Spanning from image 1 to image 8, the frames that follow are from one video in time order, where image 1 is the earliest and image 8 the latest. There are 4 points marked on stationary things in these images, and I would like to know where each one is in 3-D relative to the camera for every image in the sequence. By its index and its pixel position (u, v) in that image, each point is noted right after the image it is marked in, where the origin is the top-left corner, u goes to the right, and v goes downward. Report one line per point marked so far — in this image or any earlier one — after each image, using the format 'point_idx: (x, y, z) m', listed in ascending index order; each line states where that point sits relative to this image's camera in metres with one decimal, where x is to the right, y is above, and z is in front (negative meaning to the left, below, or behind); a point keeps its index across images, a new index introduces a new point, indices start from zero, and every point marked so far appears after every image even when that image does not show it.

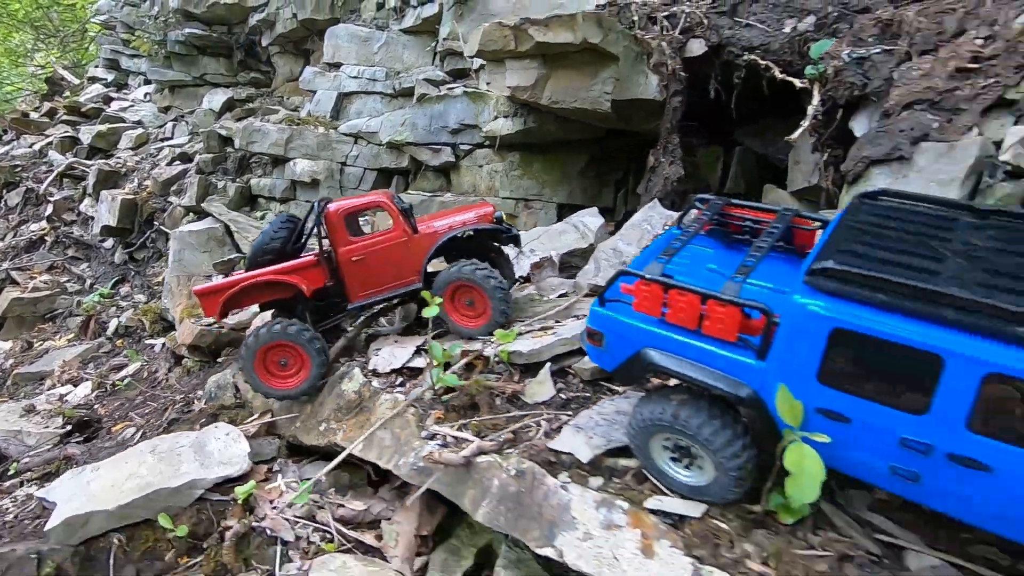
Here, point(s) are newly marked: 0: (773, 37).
0: (+2.9, +2.7, +5.9) m
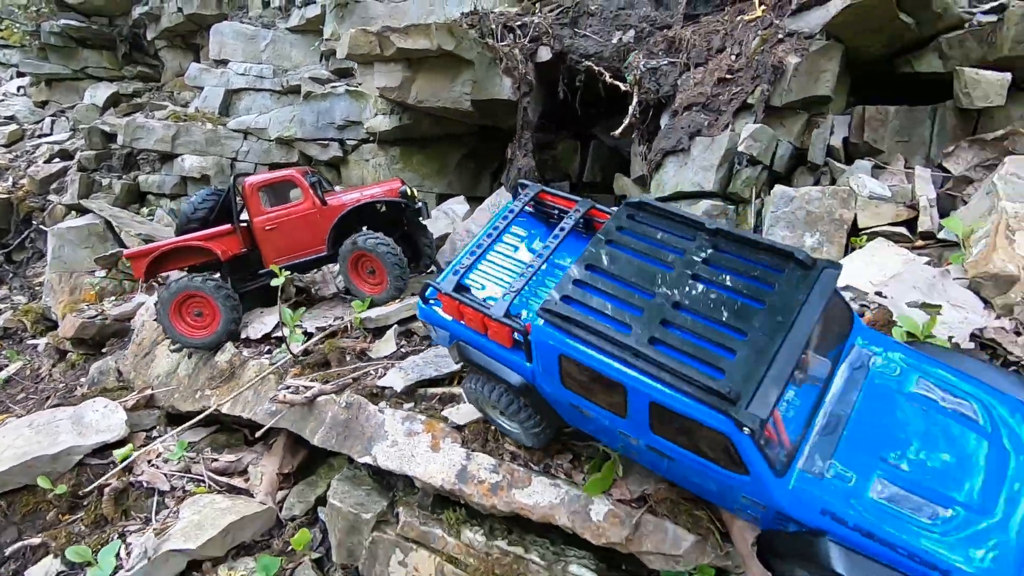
0: (+1.2, +3.1, +6.9) m
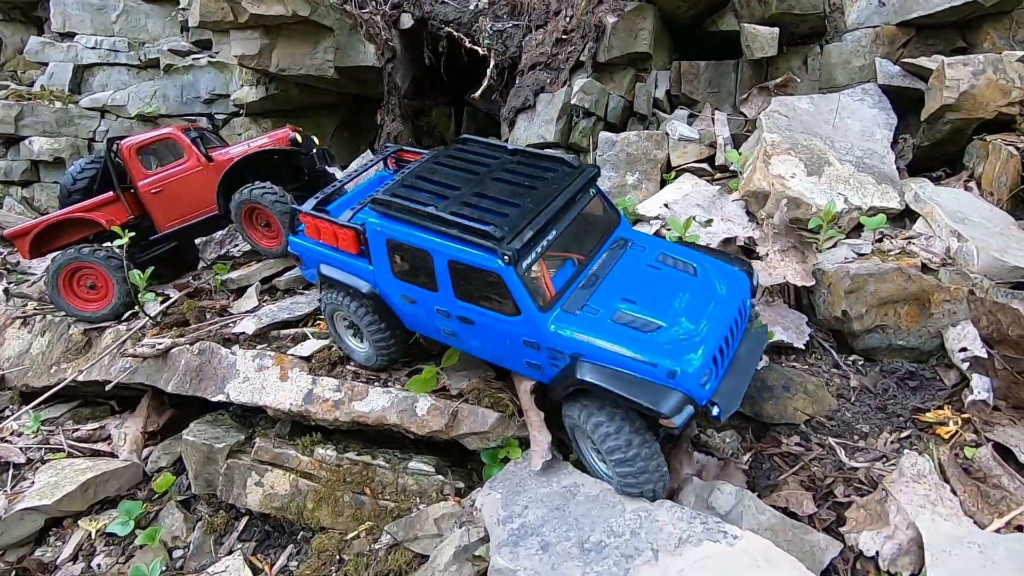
0: (-0.7, +3.7, +7.2) m
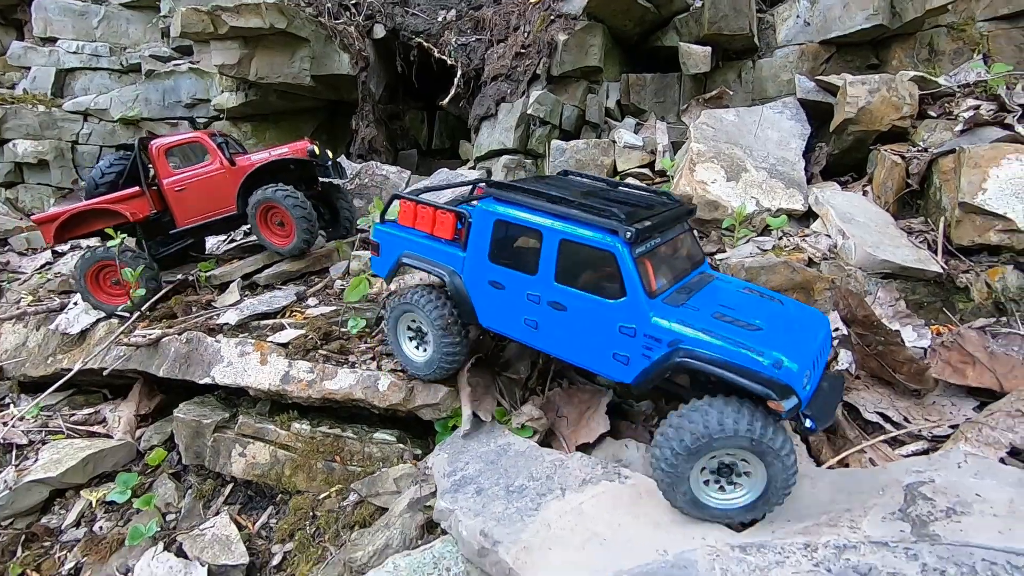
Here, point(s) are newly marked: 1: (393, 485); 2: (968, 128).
0: (-1.2, +3.8, +7.7) m
1: (-0.8, -1.3, +3.5) m
2: (+3.8, +1.3, +4.5) m
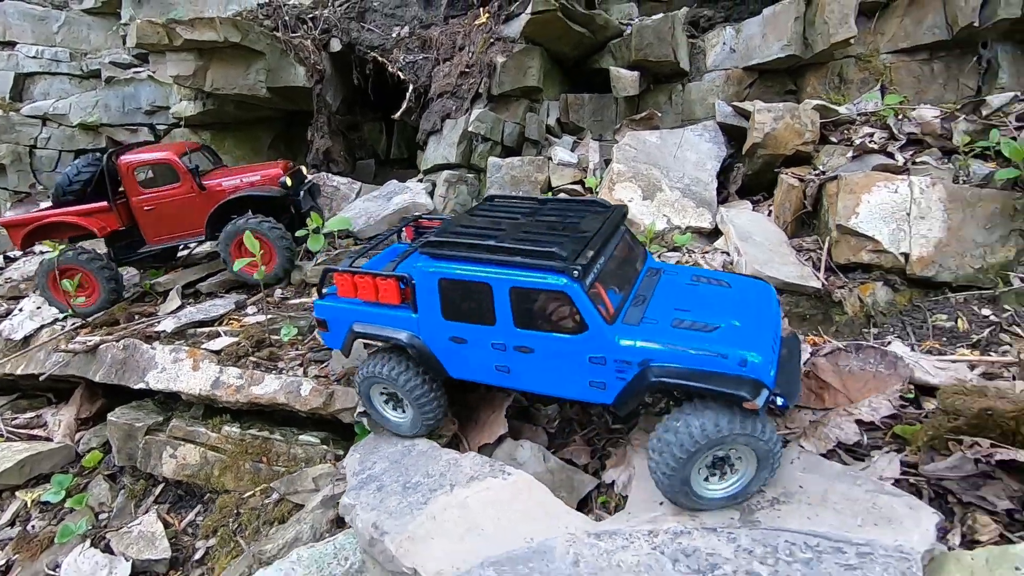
0: (-1.9, +3.7, +8.0) m
1: (-1.4, -1.4, +3.8) m
2: (+3.2, +1.2, +4.9) m
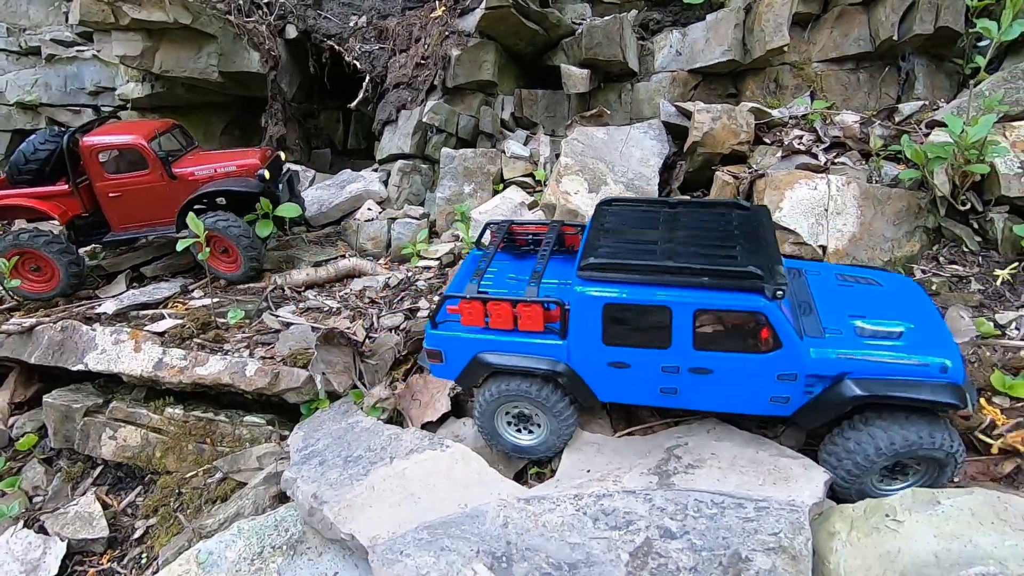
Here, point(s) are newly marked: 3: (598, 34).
0: (-2.5, +3.8, +8.0) m
1: (-1.8, -1.2, +3.8) m
2: (+2.7, +1.3, +5.3) m
3: (+1.0, +3.0, +6.4) m
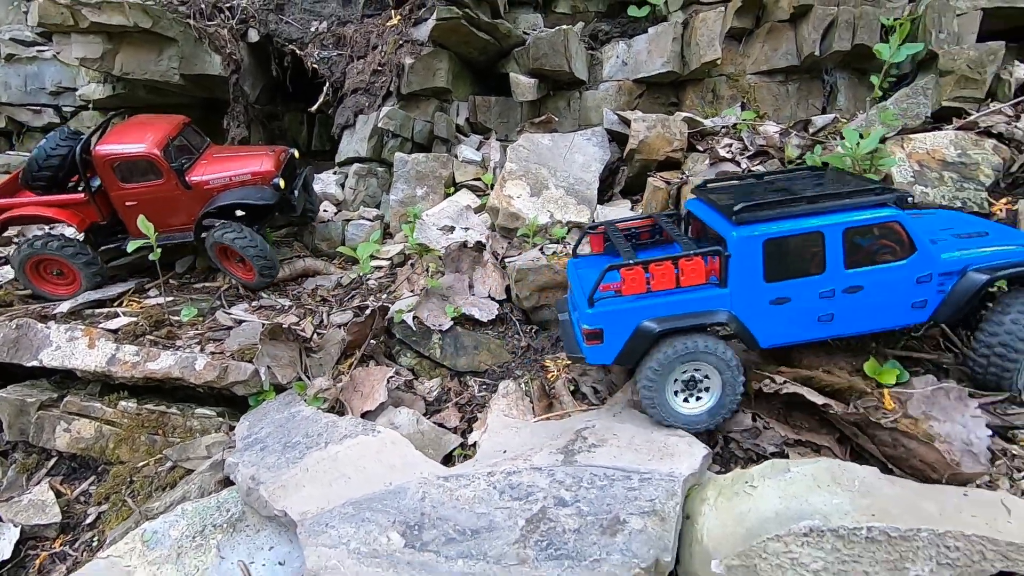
0: (-3.2, +3.8, +8.2) m
1: (-2.3, -1.2, +4.1) m
2: (+2.1, +1.3, +5.7) m
3: (+0.4, +3.0, +6.7) m
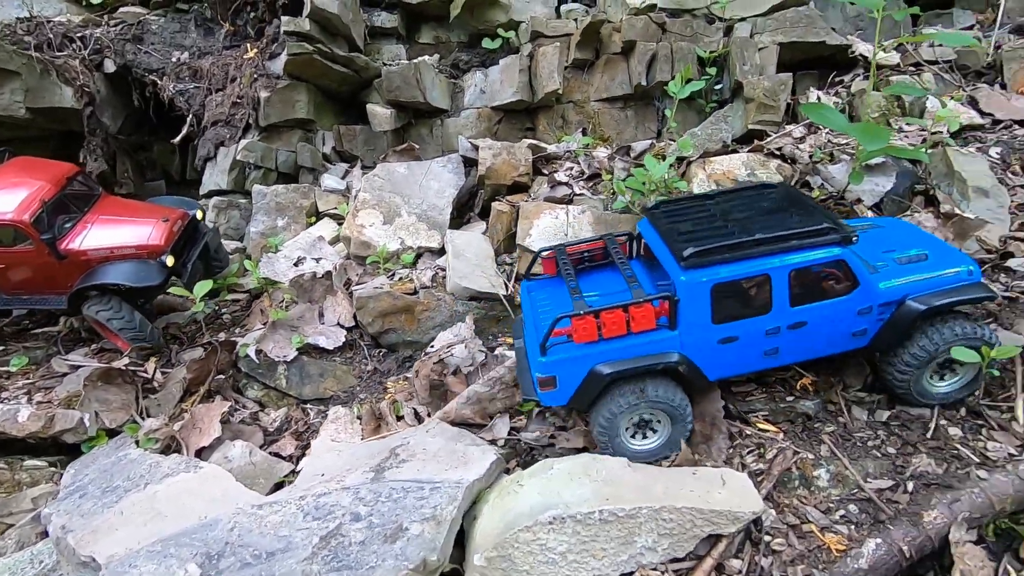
0: (-5.3, +3.3, +8.0) m
1: (-3.6, -1.6, +4.0) m
2: (+0.5, +1.2, +6.2) m
3: (-1.5, +2.7, +7.0) m
